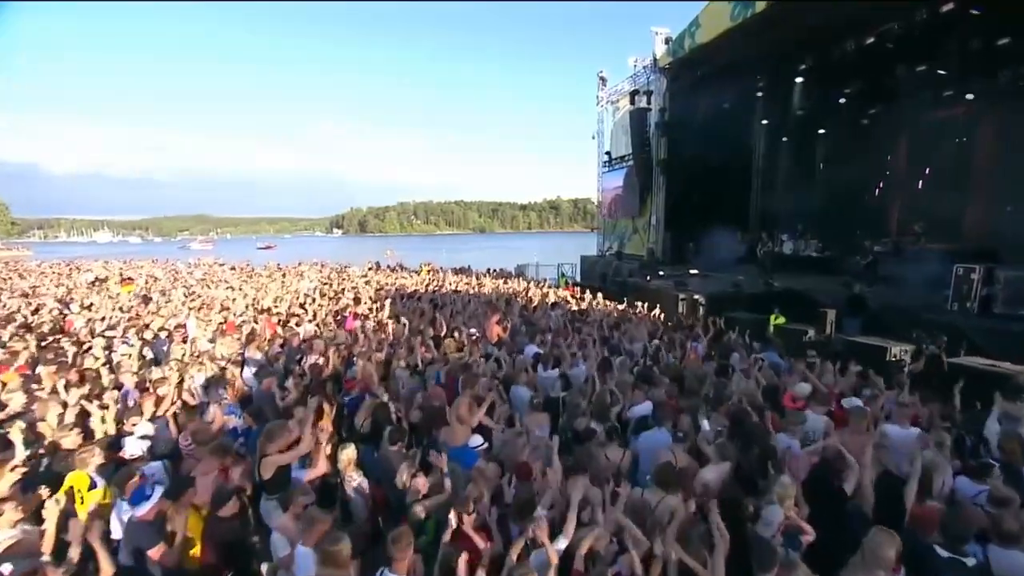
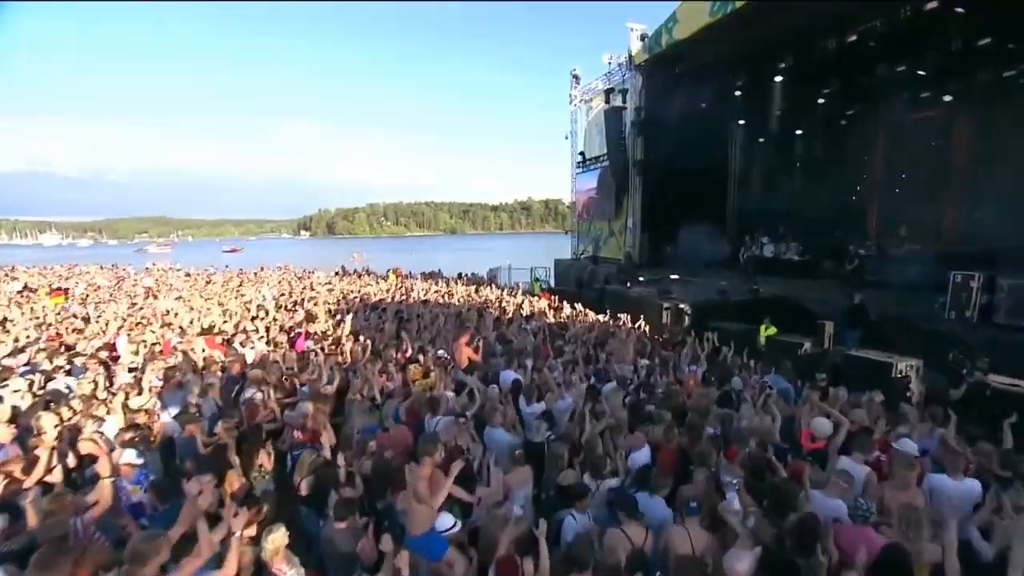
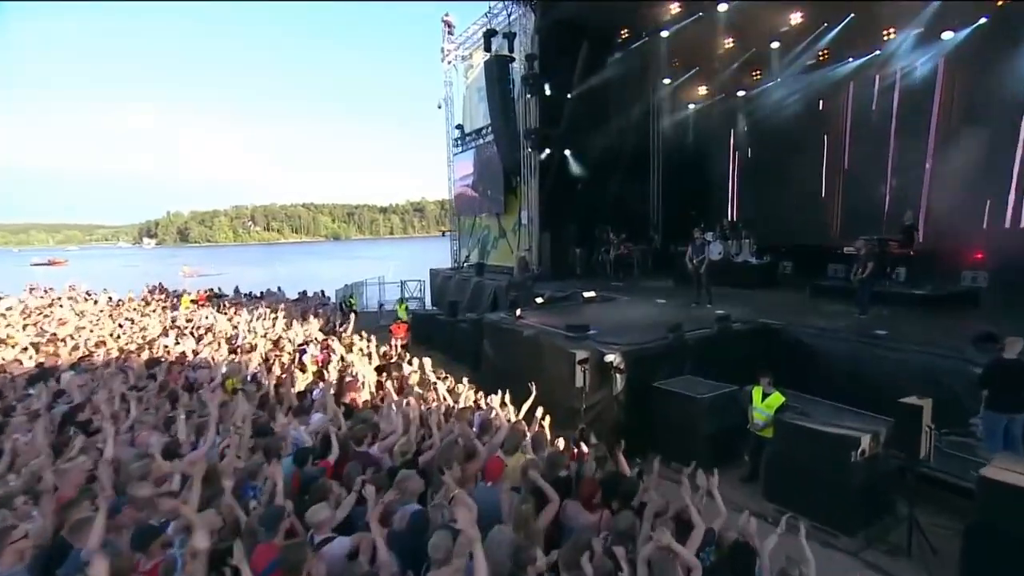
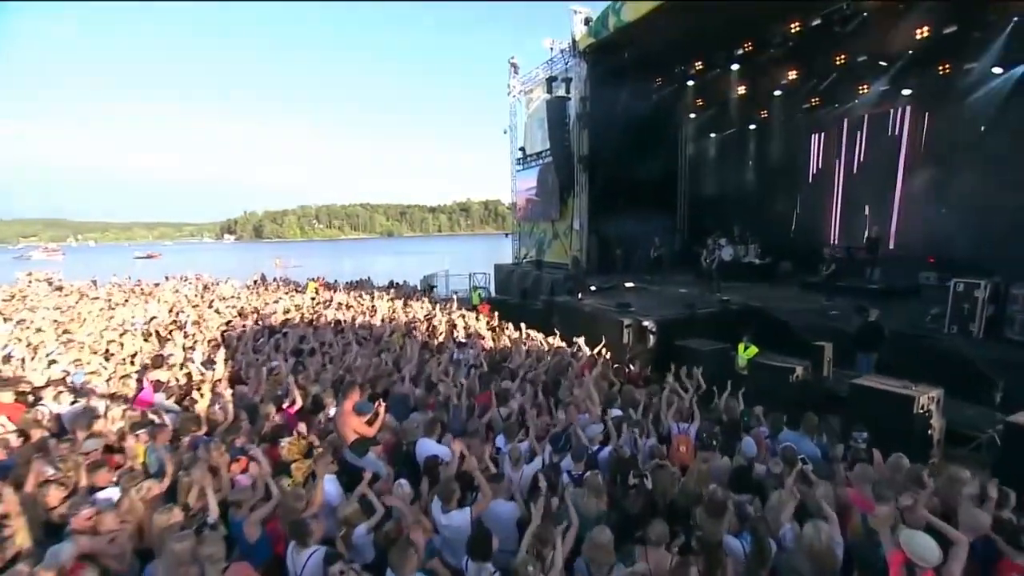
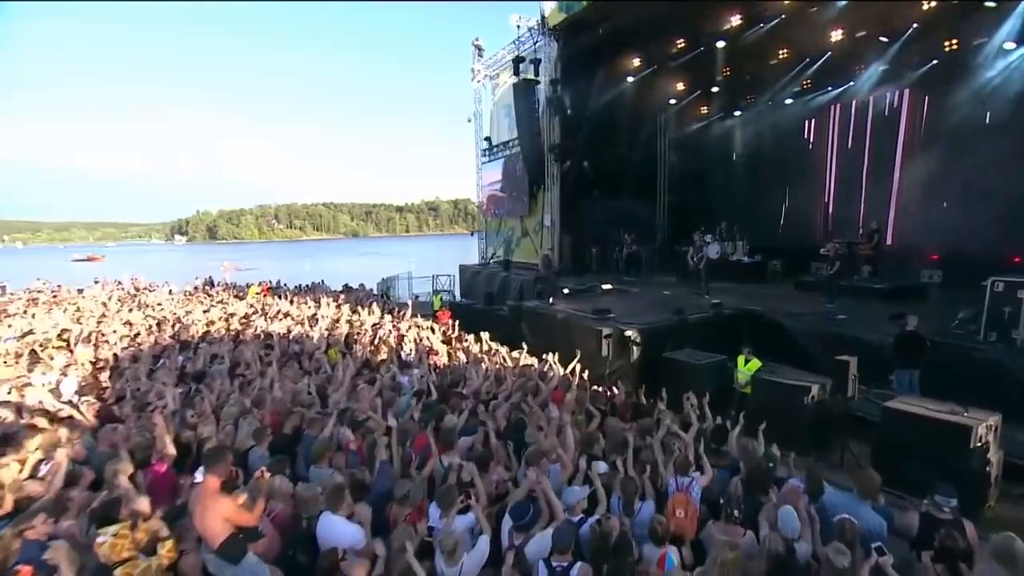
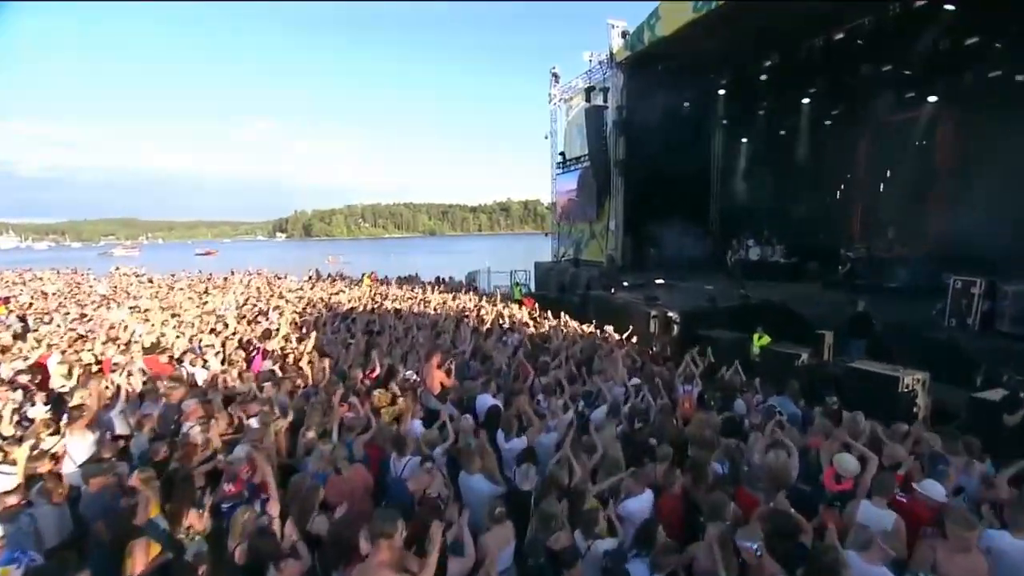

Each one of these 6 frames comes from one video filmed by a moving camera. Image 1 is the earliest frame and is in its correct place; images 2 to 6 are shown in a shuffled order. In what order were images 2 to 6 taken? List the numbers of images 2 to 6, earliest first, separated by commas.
2, 6, 4, 5, 3
